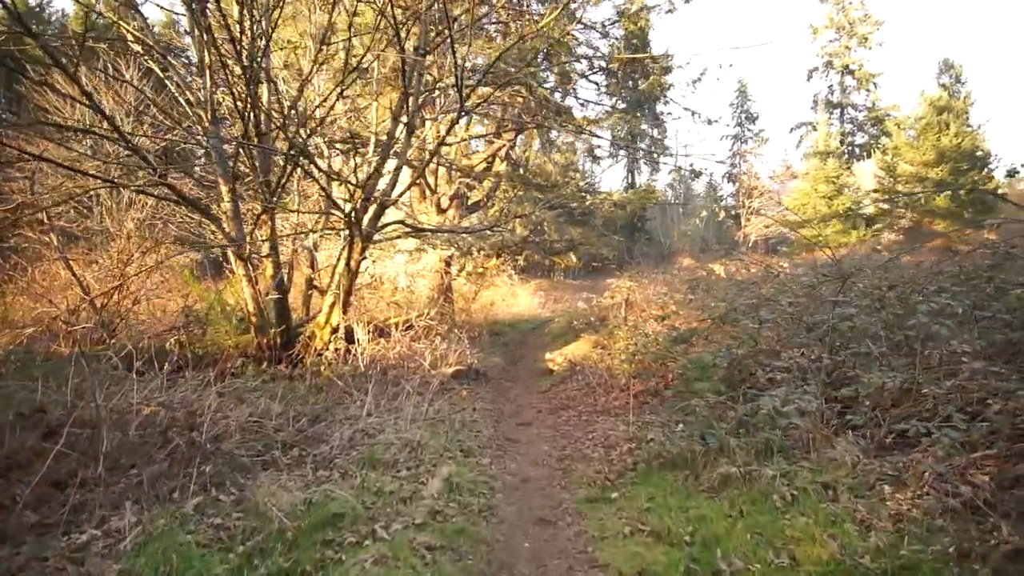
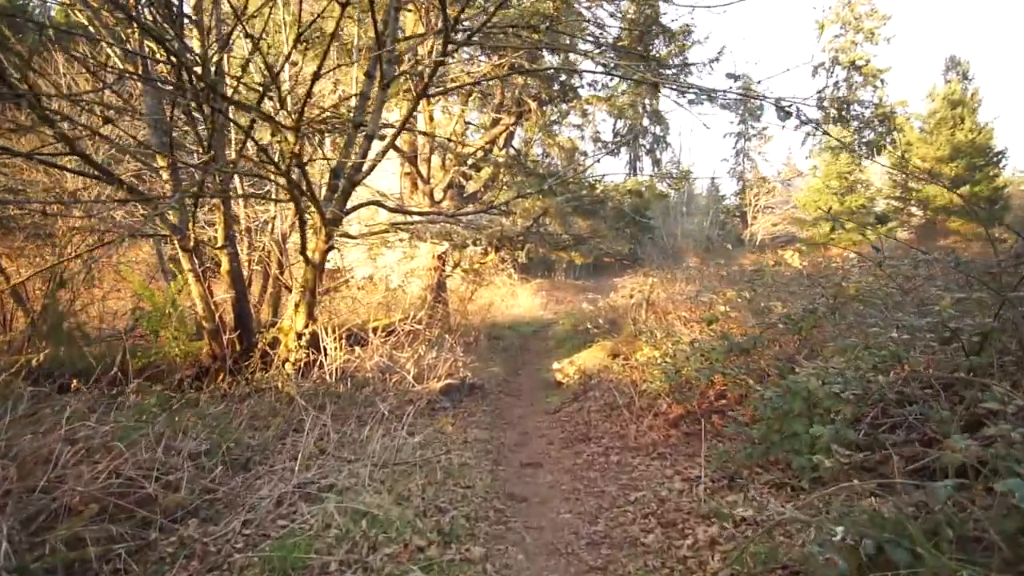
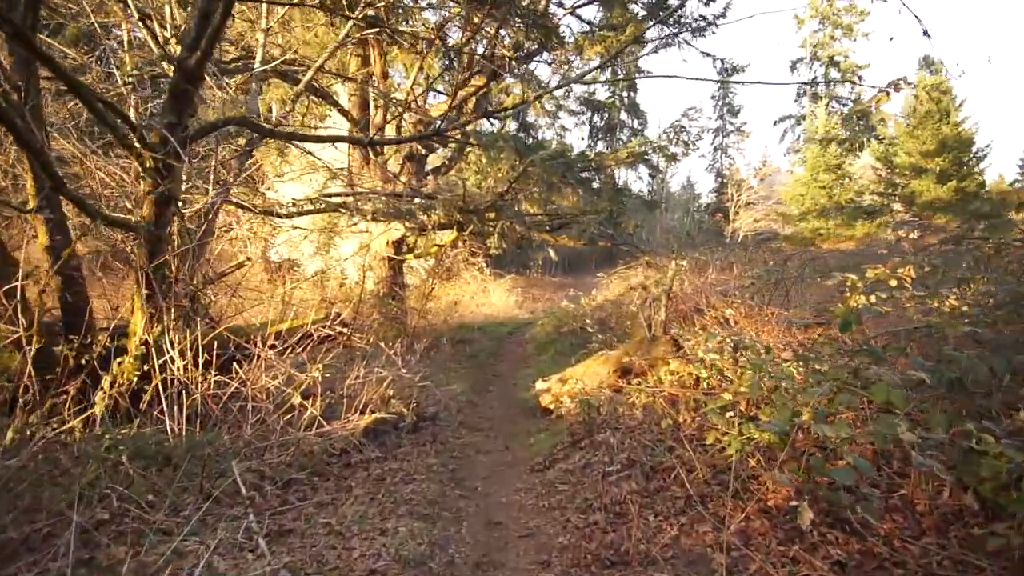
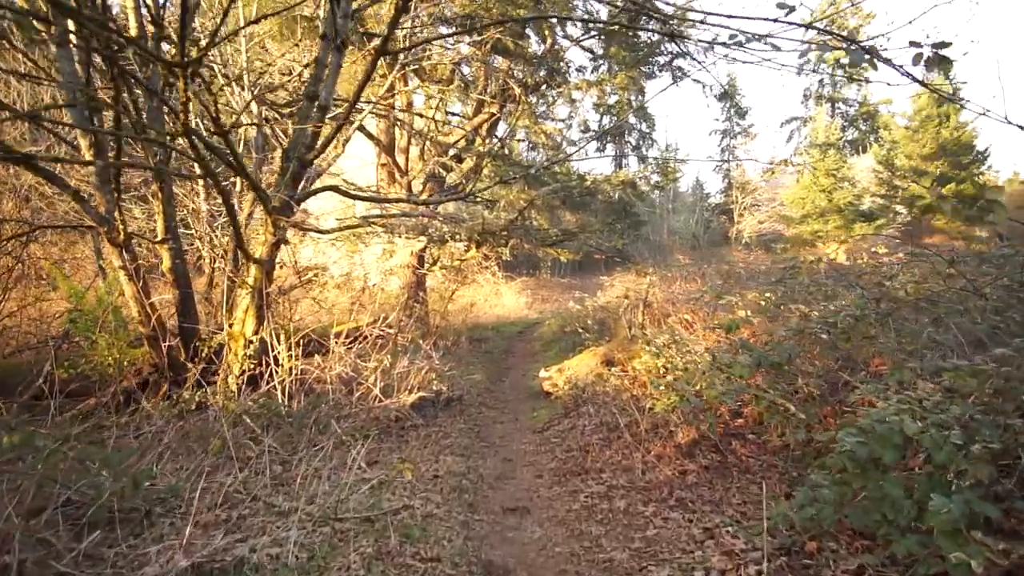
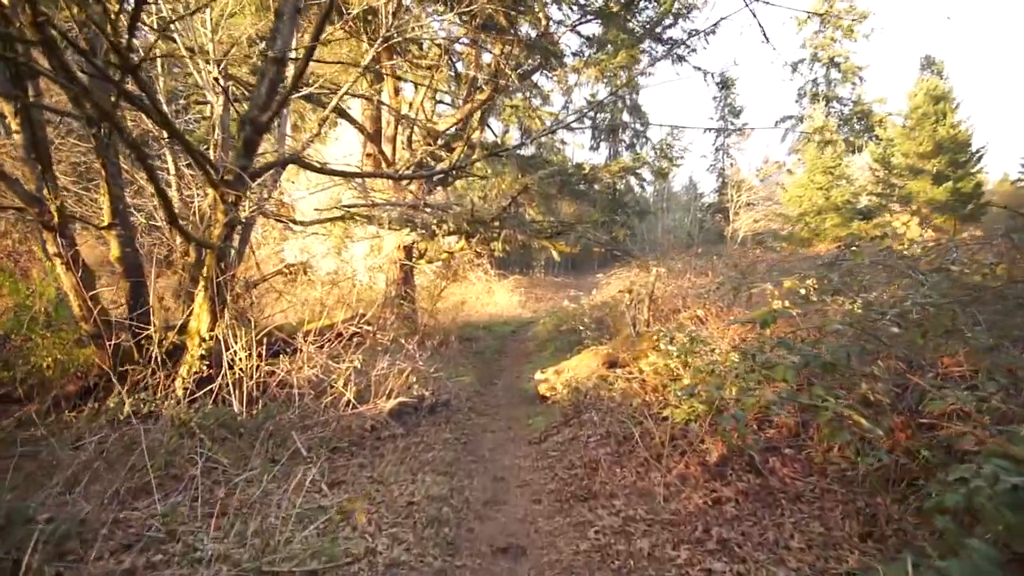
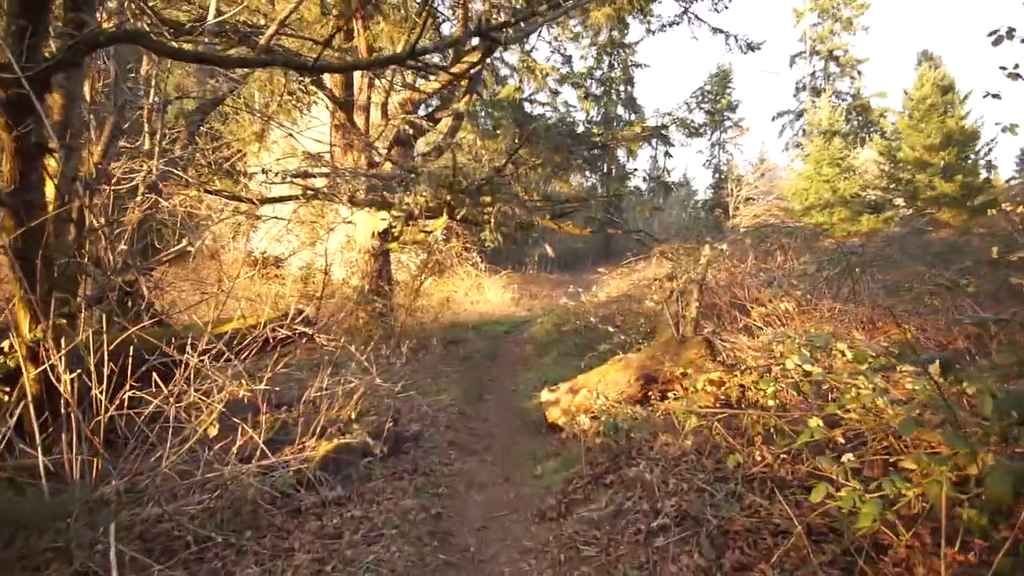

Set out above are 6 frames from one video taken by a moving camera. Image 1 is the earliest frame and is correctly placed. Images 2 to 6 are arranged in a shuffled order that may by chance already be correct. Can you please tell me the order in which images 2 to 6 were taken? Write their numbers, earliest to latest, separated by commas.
2, 4, 5, 3, 6
